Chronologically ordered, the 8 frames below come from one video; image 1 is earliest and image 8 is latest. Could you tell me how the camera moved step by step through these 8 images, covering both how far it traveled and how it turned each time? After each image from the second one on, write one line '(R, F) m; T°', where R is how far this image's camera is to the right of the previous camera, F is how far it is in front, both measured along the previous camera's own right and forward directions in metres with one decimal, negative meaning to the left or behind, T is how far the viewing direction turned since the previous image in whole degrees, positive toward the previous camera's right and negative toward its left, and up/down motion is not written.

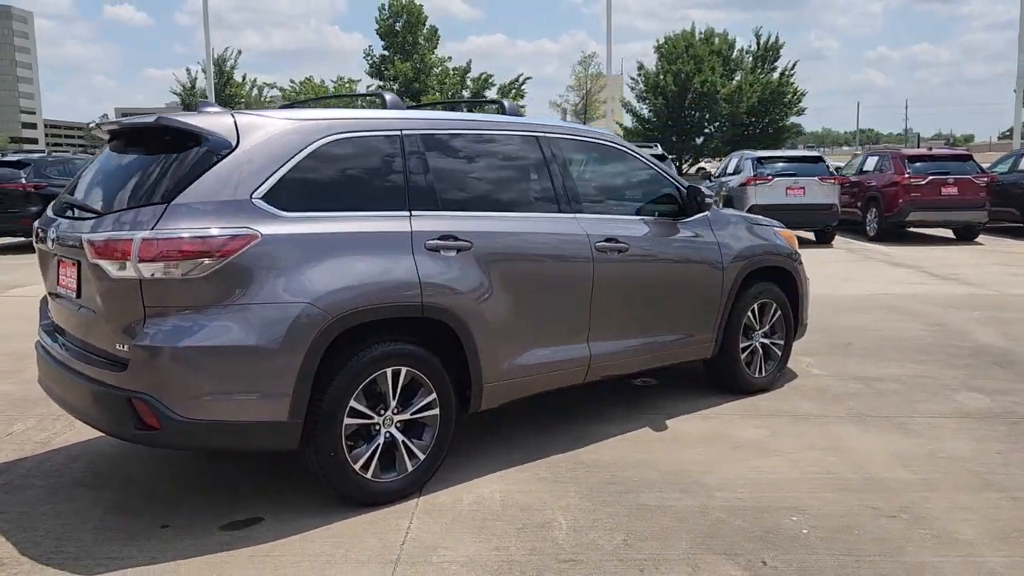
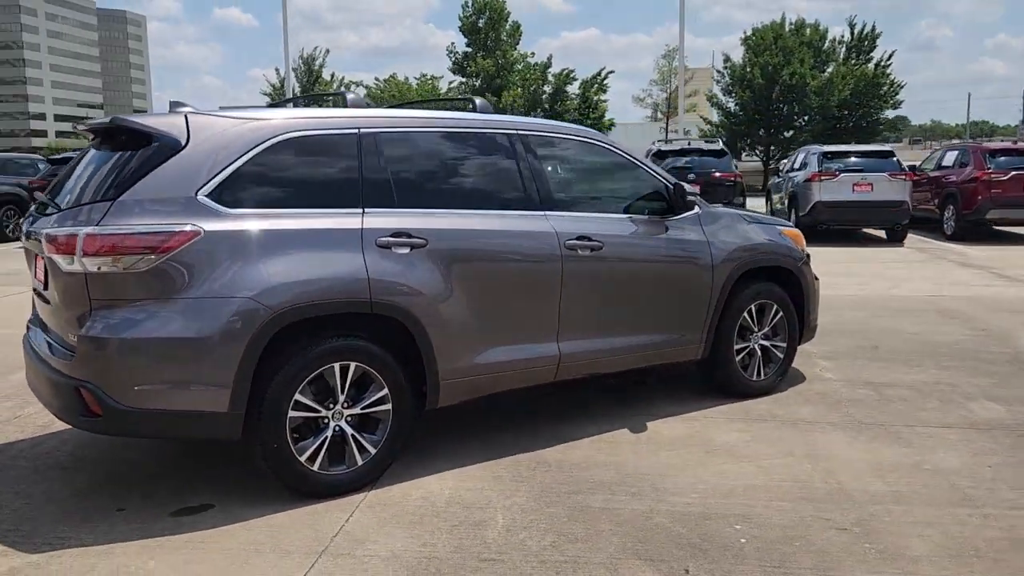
(+0.6, 0.0) m; -6°
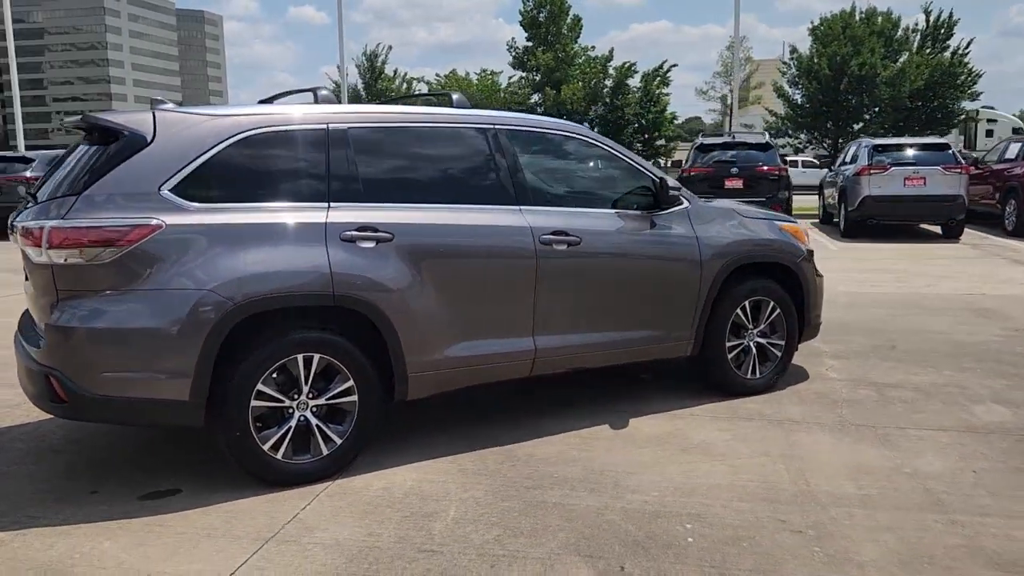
(+0.5, 0.0) m; -4°
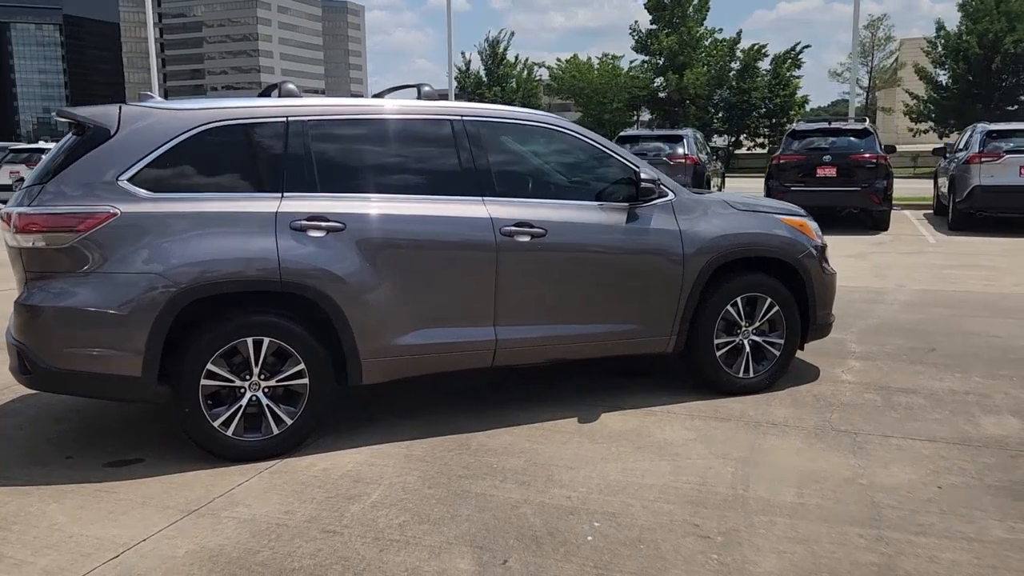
(+0.9, 0.0) m; -8°
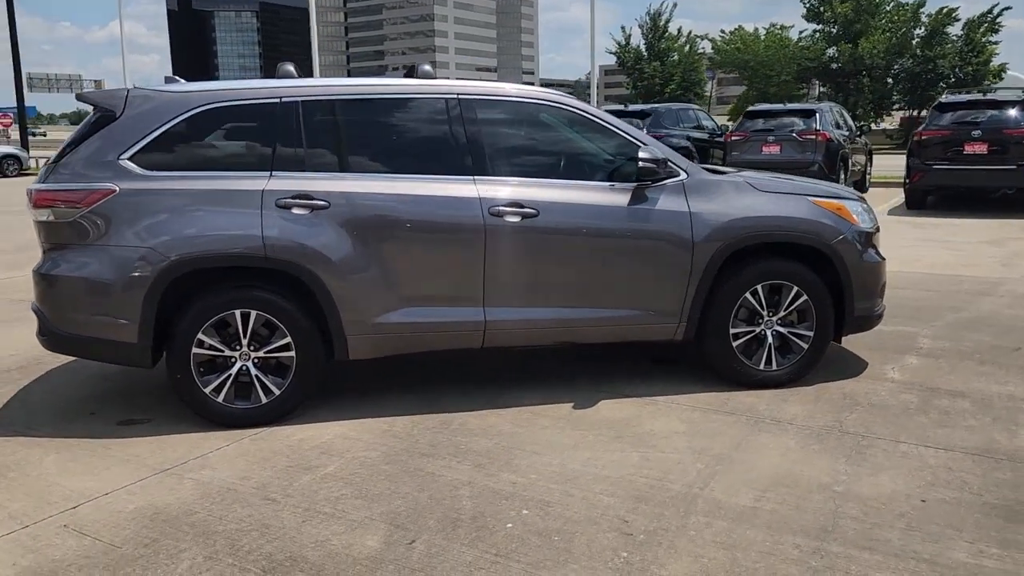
(+0.9, +0.1) m; -11°
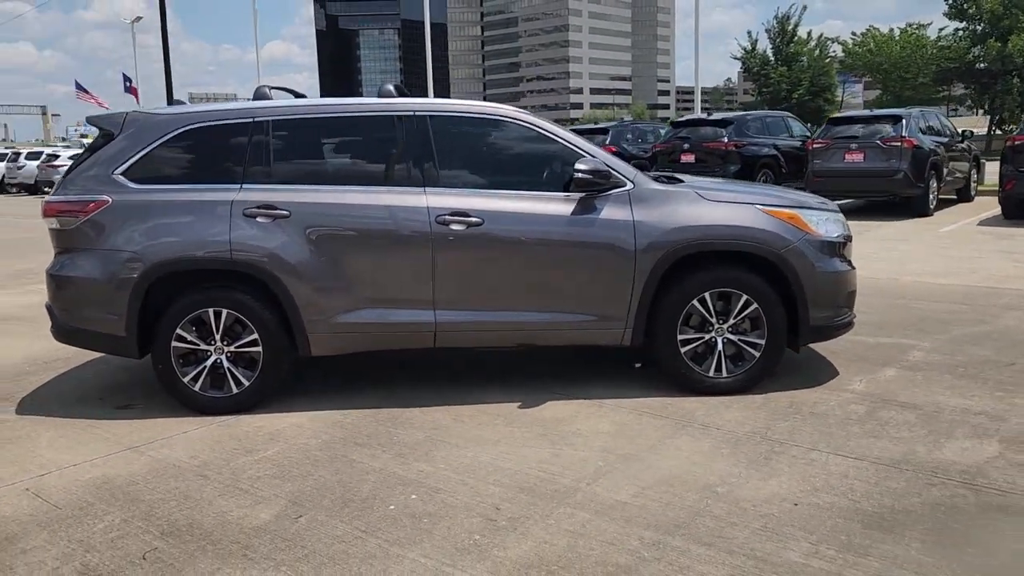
(+1.0, -0.2) m; -9°
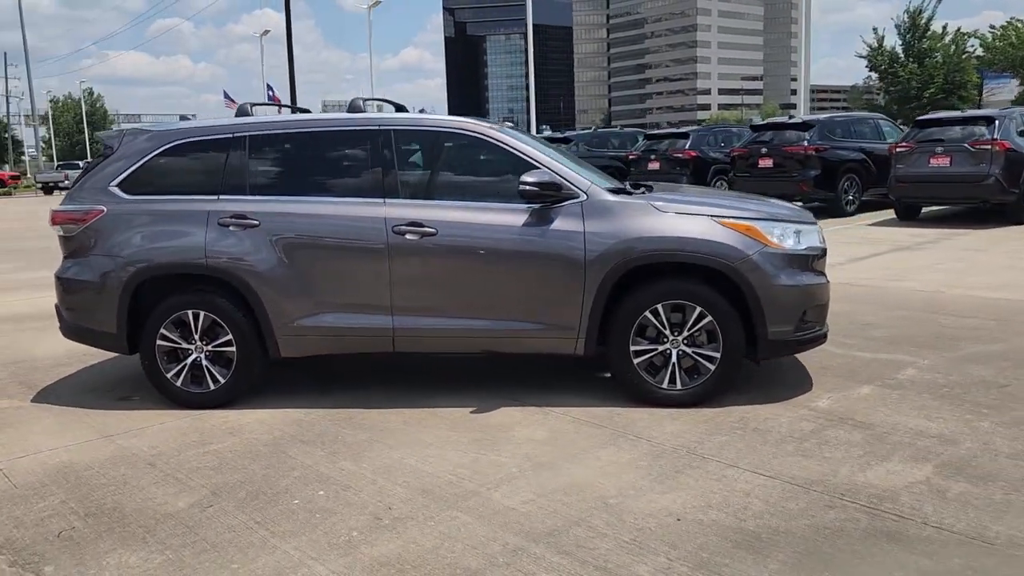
(+1.0, -0.1) m; -8°
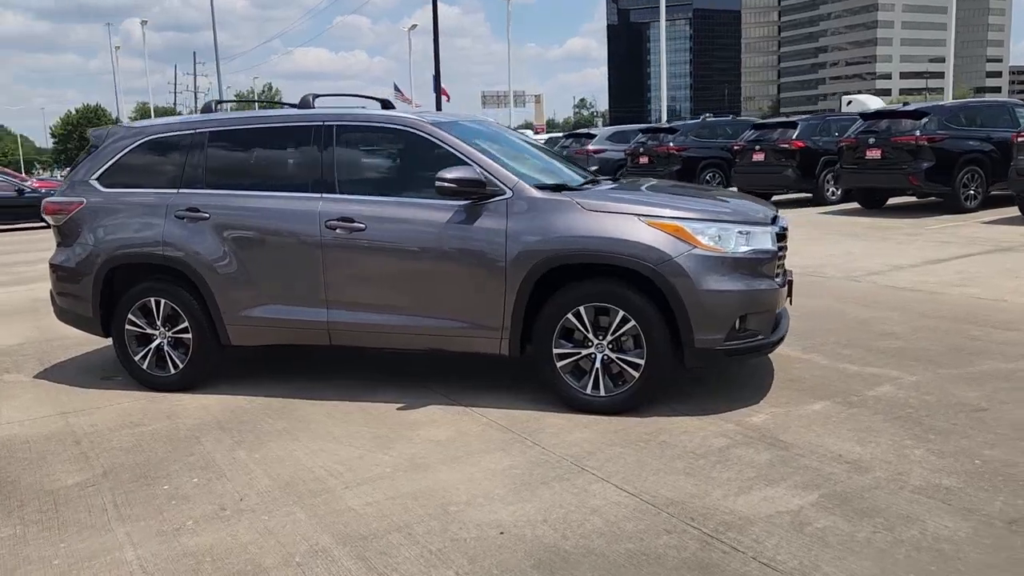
(+1.3, +0.2) m; -10°
